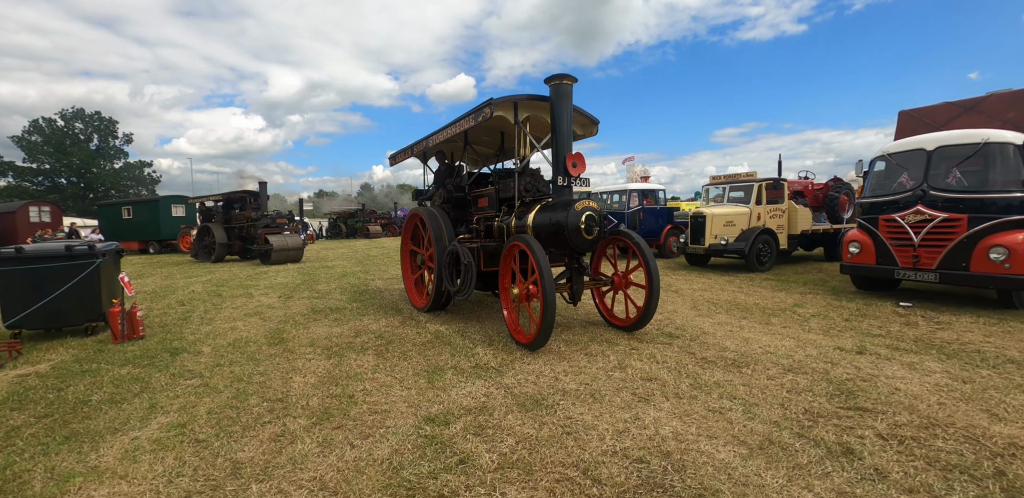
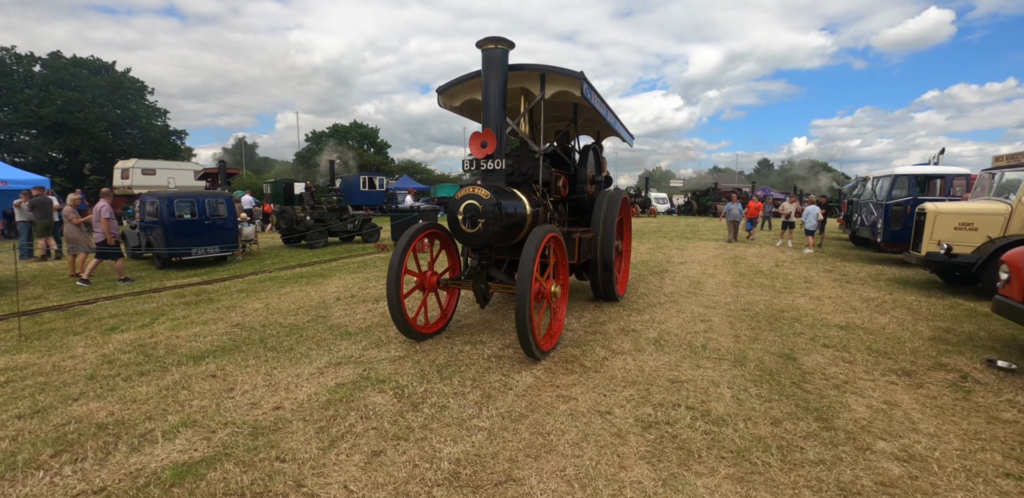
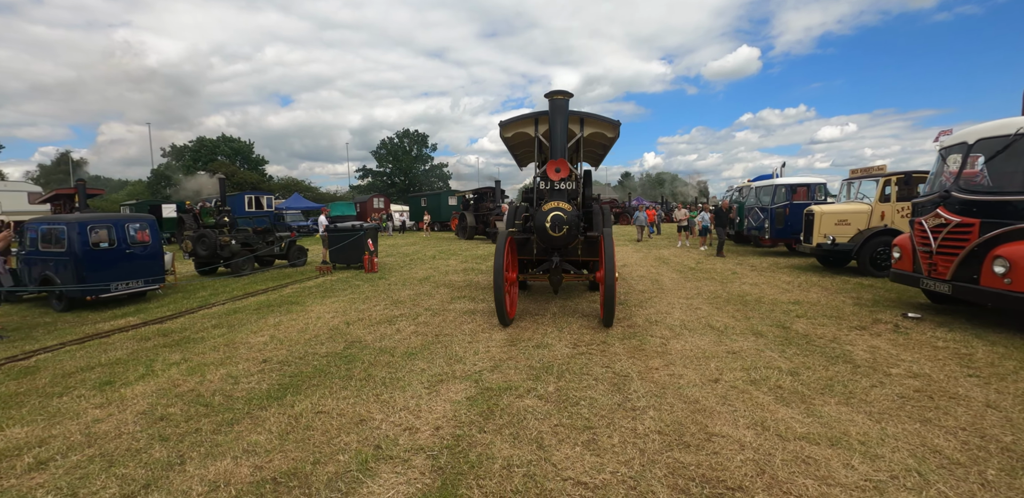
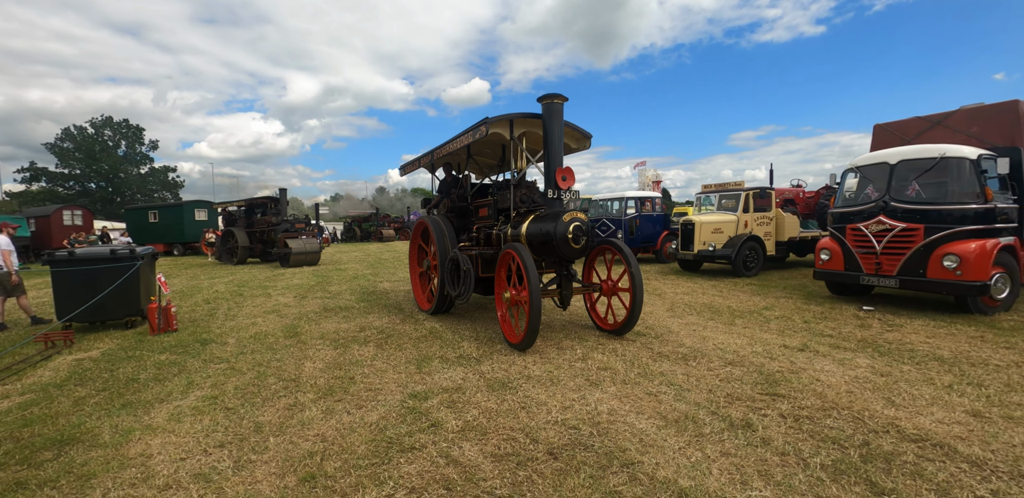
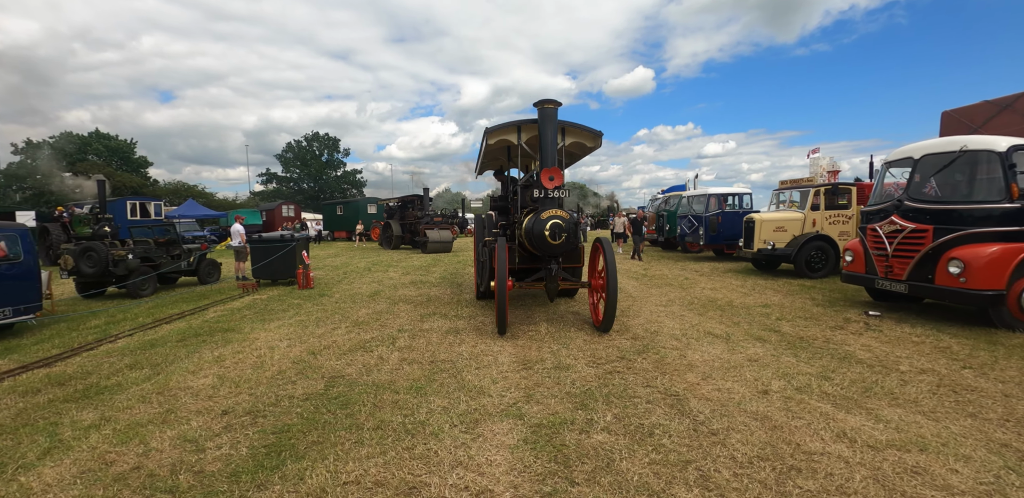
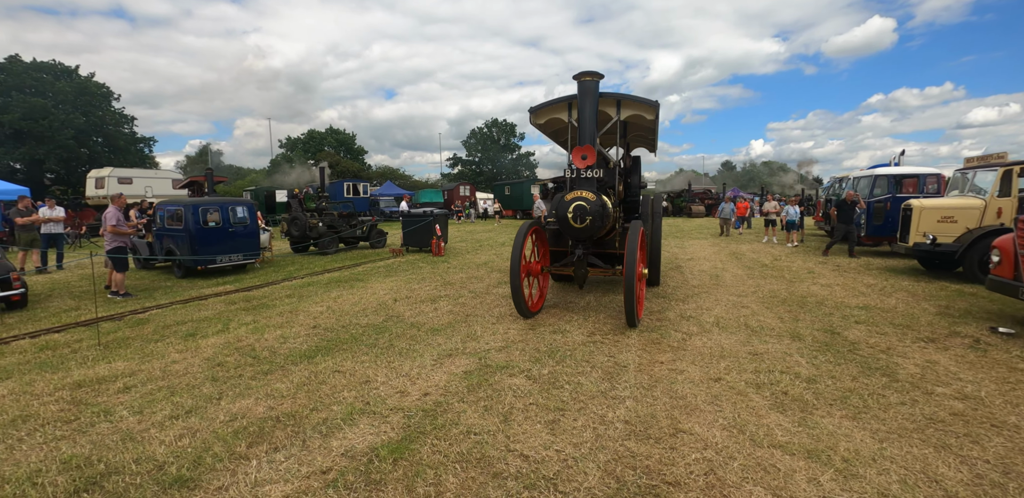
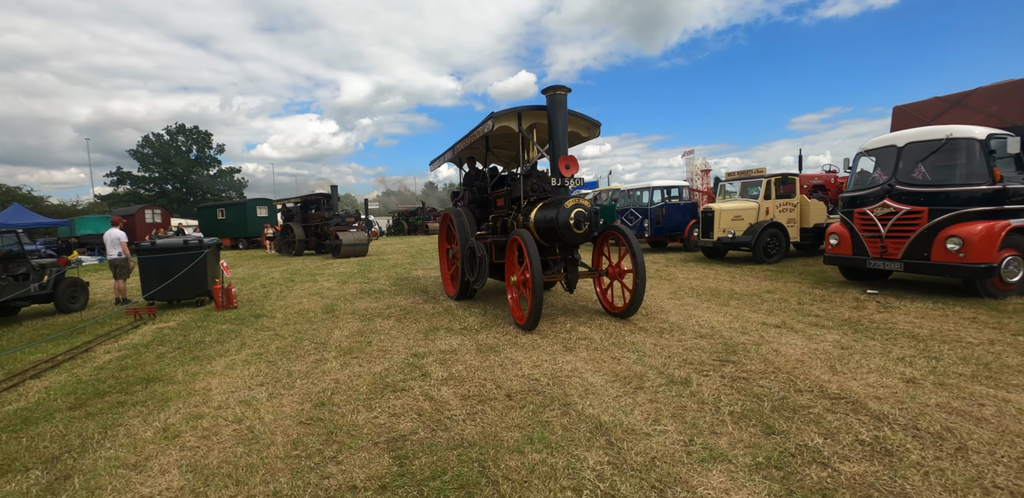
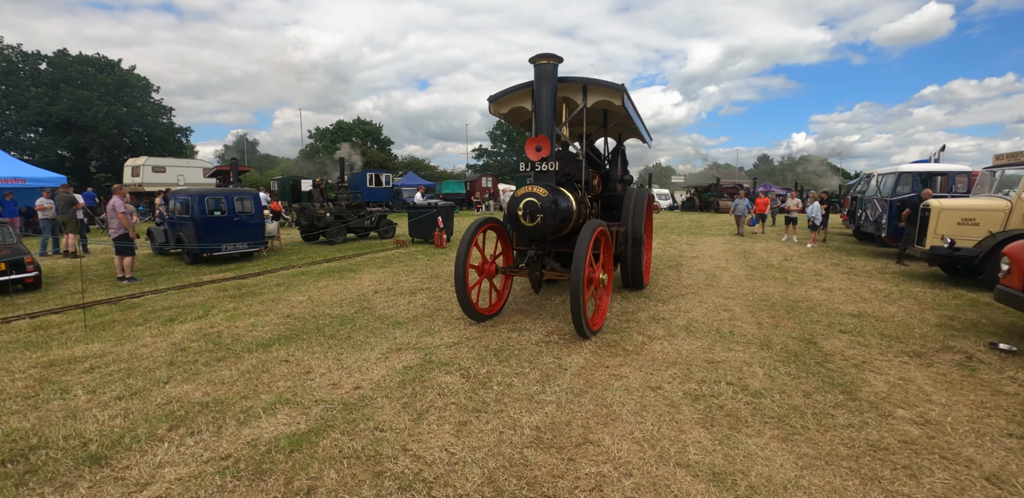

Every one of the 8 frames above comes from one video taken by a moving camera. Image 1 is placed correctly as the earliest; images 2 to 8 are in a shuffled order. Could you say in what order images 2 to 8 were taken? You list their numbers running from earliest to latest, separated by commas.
4, 7, 5, 3, 6, 8, 2
